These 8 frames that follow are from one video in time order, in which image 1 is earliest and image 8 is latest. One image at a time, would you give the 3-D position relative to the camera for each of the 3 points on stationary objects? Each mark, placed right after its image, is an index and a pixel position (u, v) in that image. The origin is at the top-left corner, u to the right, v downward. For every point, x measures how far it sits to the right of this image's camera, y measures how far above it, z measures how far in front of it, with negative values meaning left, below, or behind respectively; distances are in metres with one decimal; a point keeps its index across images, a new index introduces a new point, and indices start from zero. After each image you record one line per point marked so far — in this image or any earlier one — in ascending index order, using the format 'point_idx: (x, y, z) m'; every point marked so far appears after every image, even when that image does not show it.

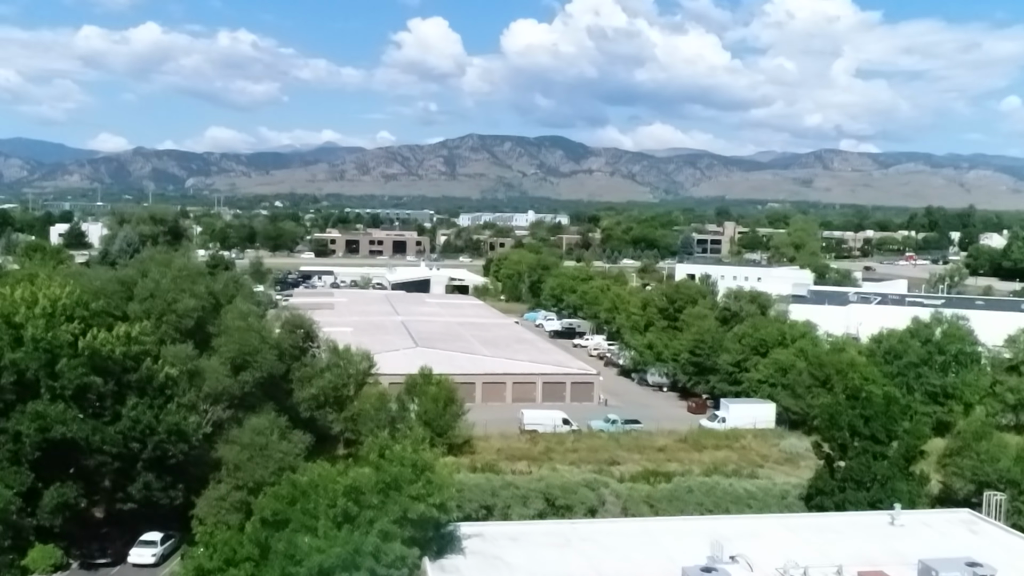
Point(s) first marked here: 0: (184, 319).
0: (-2.2, -0.2, +6.7) m
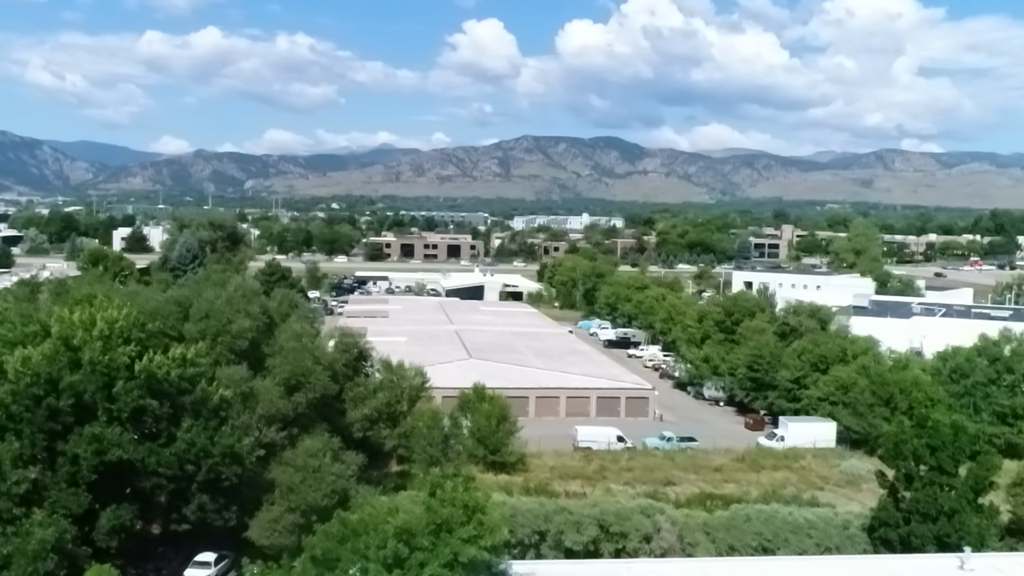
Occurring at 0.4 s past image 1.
0: (-1.8, -0.3, +6.7) m
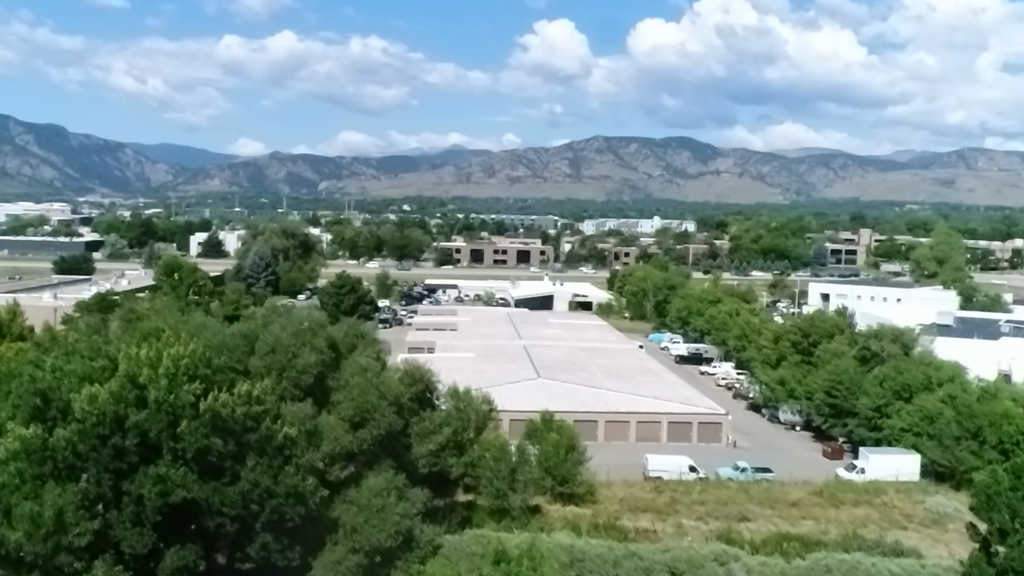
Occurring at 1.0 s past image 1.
0: (-1.4, -0.6, +6.6) m
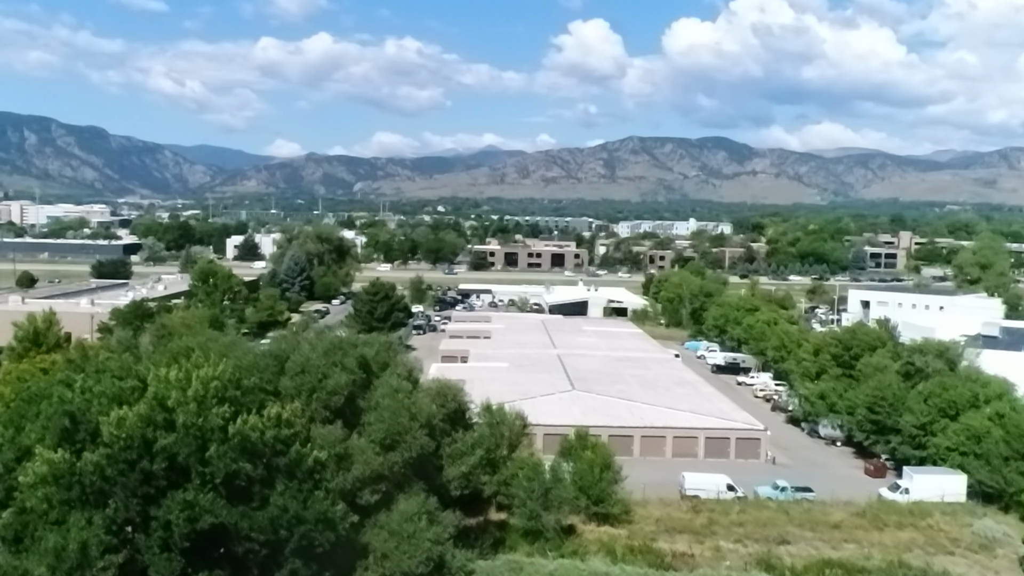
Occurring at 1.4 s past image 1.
0: (-1.1, -0.7, +6.5) m
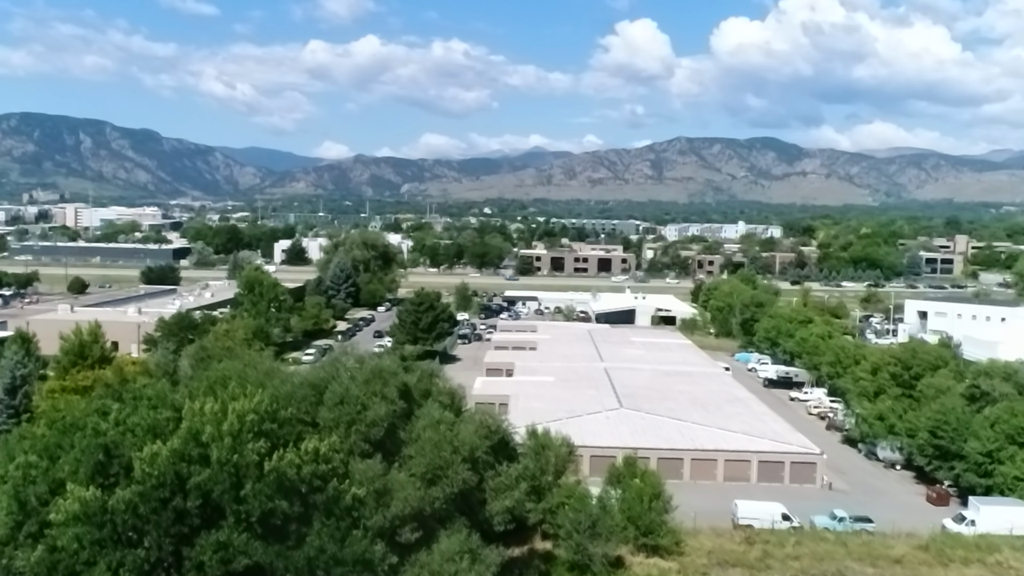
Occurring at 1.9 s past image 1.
0: (-0.9, -0.9, +6.3) m
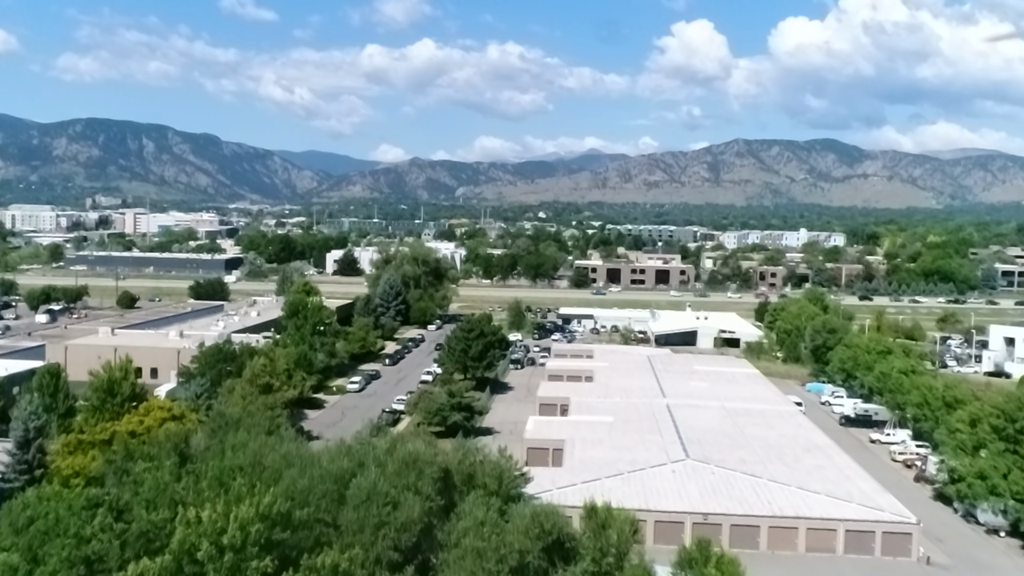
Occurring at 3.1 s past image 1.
0: (-0.6, -1.3, +5.3) m
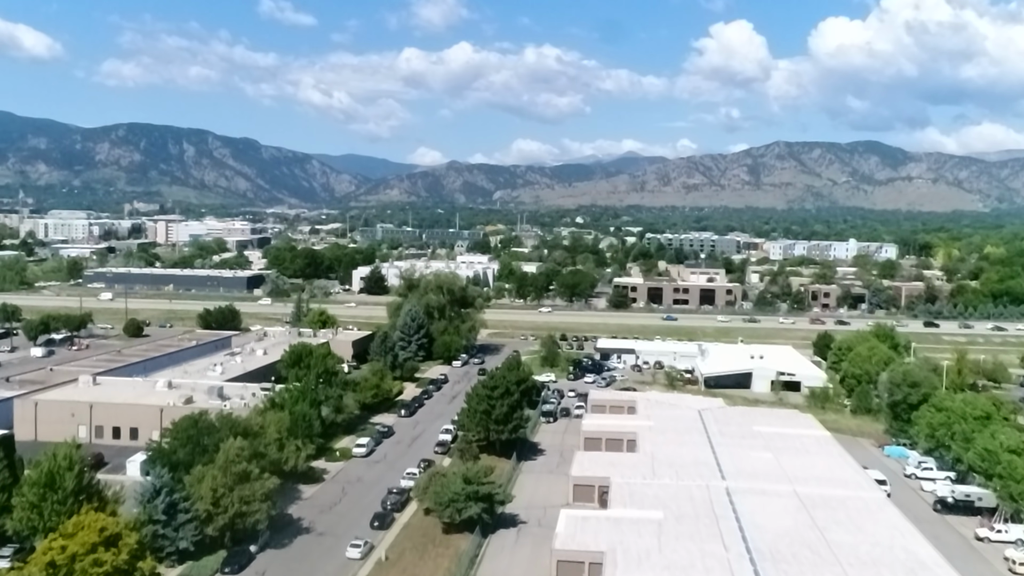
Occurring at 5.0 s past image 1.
0: (-0.5, -2.0, +3.0) m
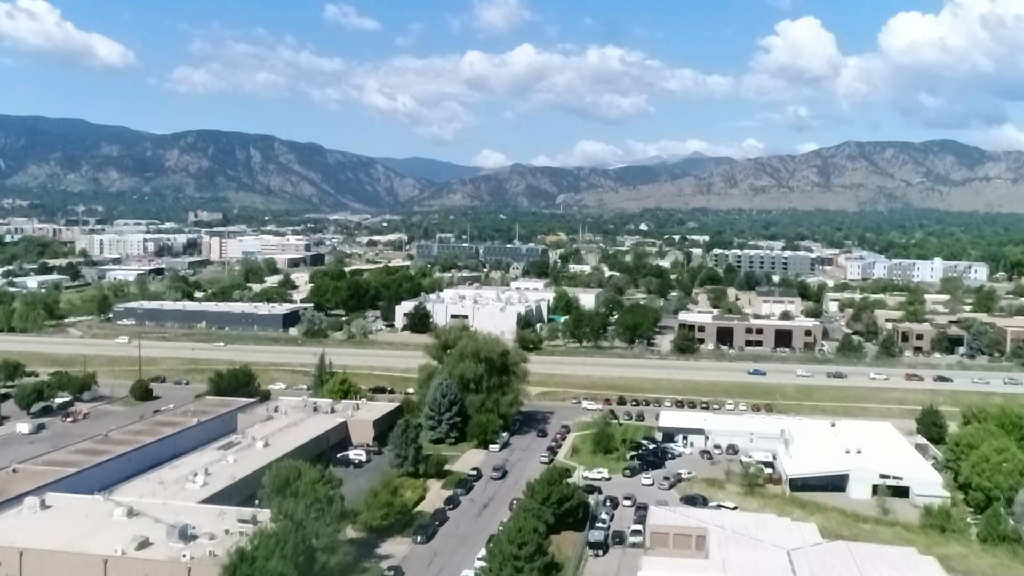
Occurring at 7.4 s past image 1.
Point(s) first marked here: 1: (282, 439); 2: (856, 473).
0: (-0.9, -3.3, -0.3) m
1: (-4.1, -2.6, +18.2) m
2: (+5.7, -3.1, +17.0) m
